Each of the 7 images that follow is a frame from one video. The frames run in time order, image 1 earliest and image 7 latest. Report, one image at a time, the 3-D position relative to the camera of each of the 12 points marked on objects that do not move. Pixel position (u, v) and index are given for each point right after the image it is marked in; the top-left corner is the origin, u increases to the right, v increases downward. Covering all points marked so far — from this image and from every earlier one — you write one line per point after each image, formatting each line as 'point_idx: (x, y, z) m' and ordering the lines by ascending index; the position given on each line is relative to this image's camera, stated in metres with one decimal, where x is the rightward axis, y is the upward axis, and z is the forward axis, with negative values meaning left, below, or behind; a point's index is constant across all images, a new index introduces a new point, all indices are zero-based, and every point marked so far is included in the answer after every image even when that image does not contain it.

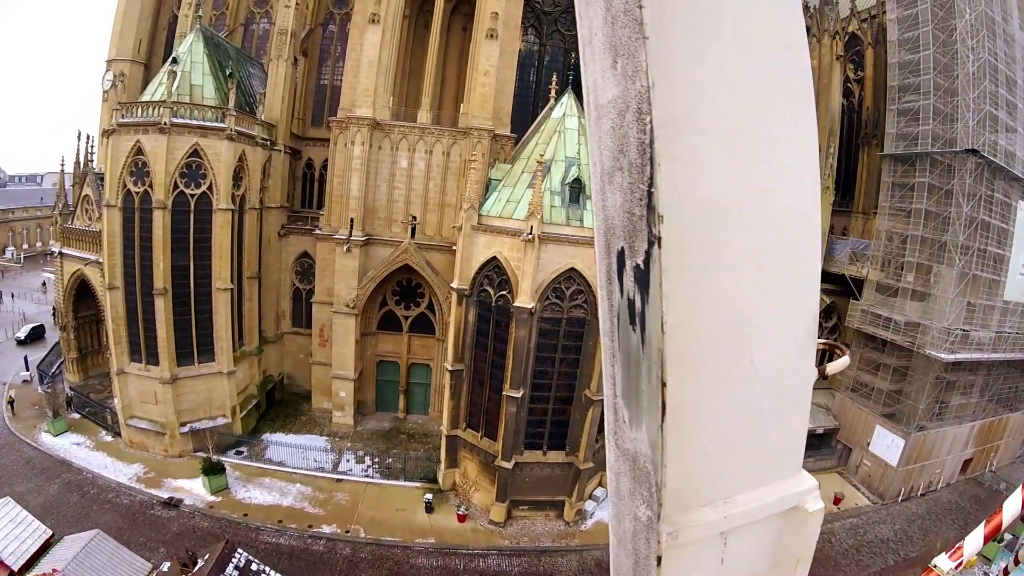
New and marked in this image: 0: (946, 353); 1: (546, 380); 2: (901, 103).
0: (+12.4, -1.9, +14.2) m
1: (+0.8, -2.2, +11.9) m
2: (+12.5, +5.8, +16.0) m
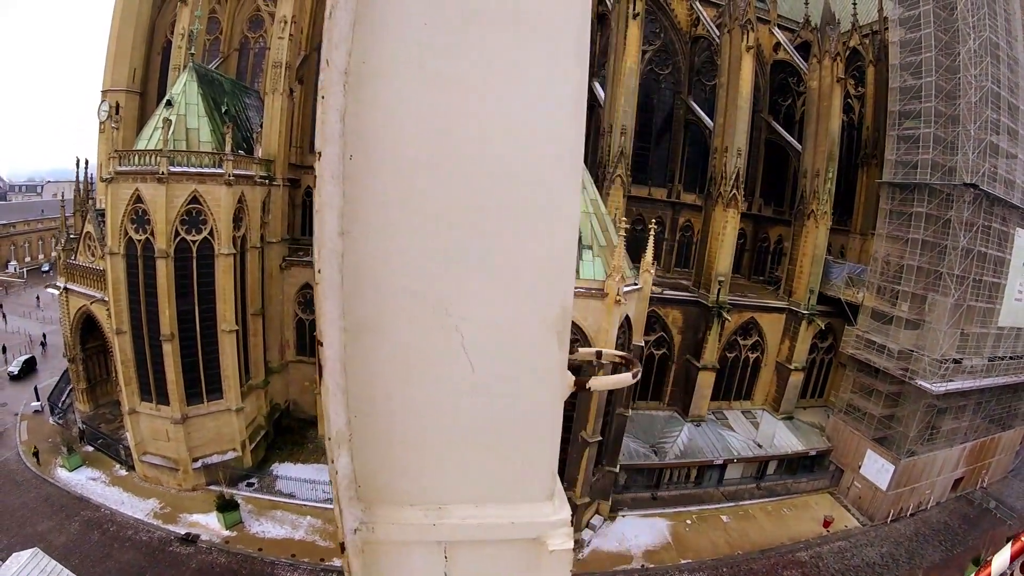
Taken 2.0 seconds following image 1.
0: (+12.4, -2.8, +14.5) m
1: (+0.8, -3.3, +12.3) m
2: (+12.4, +5.0, +15.9) m
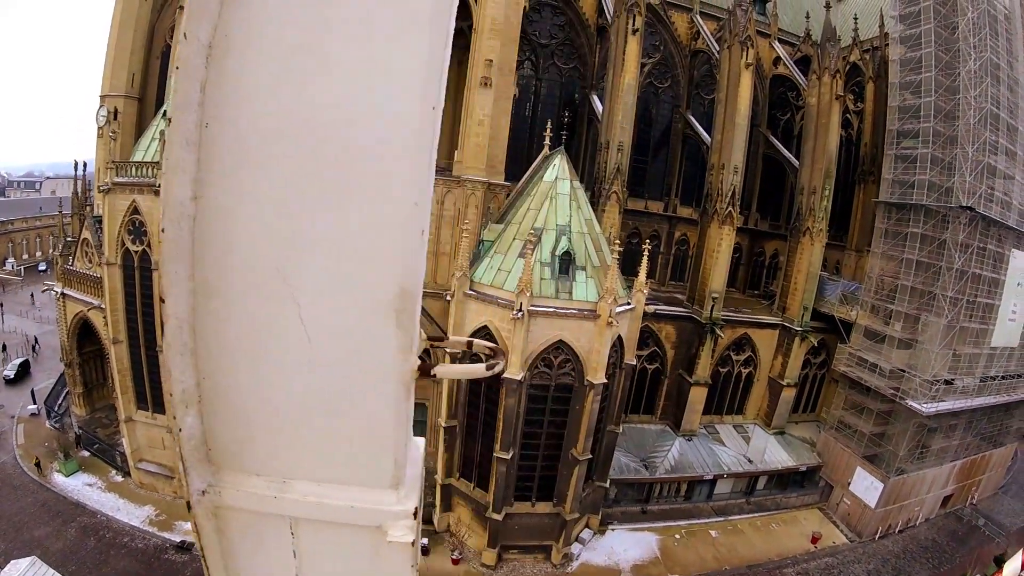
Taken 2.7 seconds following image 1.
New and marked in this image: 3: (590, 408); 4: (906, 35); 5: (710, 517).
0: (+12.2, -3.4, +14.6) m
1: (+0.6, -3.8, +12.4) m
2: (+12.3, +4.4, +15.9) m
3: (+1.9, -2.9, +12.0) m
4: (+12.5, +8.0, +15.8) m
5: (+6.1, -7.0, +15.3) m
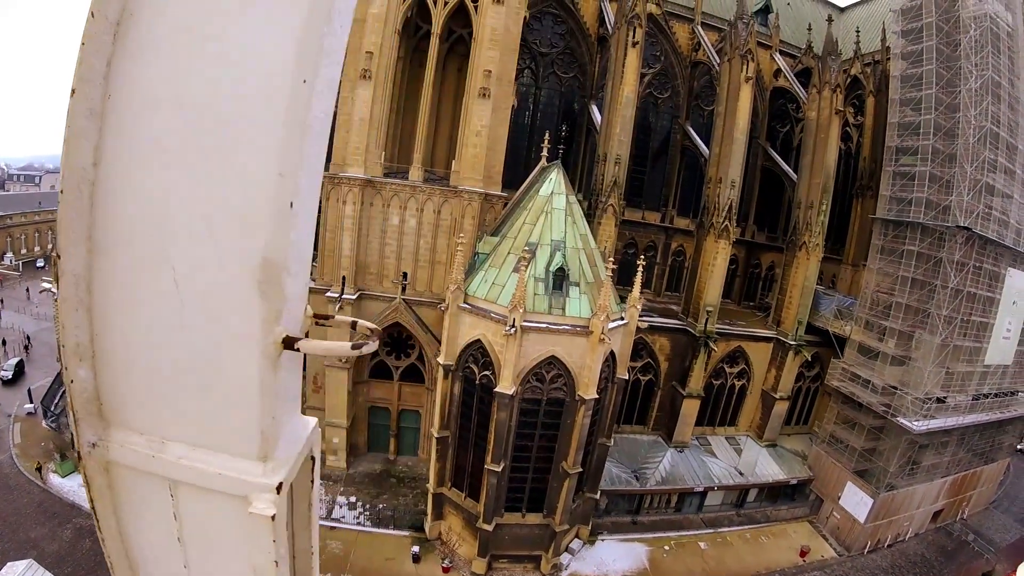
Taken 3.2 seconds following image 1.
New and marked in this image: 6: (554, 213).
0: (+11.9, -4.0, +14.7) m
1: (+0.3, -4.1, +12.5) m
2: (+12.2, +3.9, +15.9) m
3: (+1.7, -3.2, +12.1) m
4: (+12.5, +7.5, +15.8) m
5: (+5.8, -7.4, +15.4) m
6: (+1.0, +1.8, +12.3) m
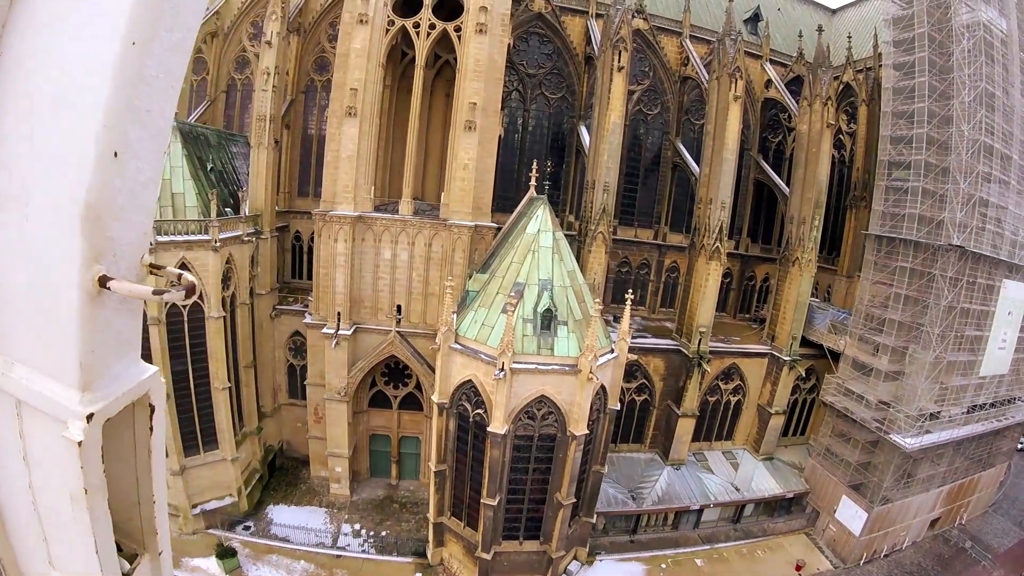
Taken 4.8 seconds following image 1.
0: (+11.8, -4.5, +14.8) m
1: (+0.2, -5.1, +12.8) m
2: (+11.9, +3.4, +15.7) m
3: (+1.5, -4.1, +12.3) m
4: (+12.1, +7.0, +15.5) m
5: (+5.8, -8.1, +15.8) m
6: (+0.7, +0.9, +12.4) m
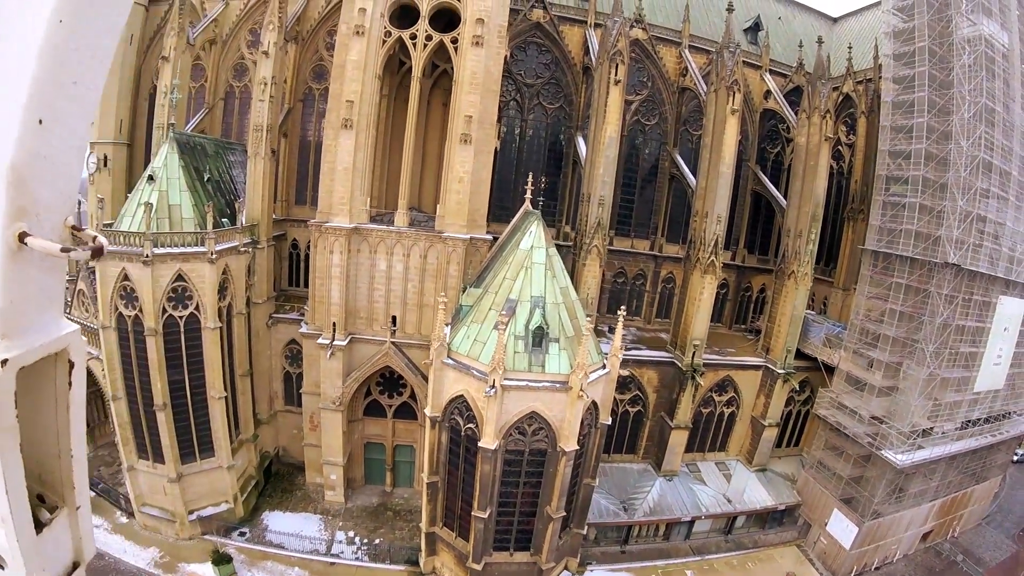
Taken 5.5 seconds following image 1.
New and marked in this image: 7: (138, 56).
0: (+11.6, -5.0, +14.8) m
1: (0.0, -5.4, +12.9) m
2: (+11.8, +3.0, +15.6) m
3: (+1.3, -4.6, +12.4) m
4: (+12.0, +6.6, +15.4) m
5: (+5.6, -8.5, +15.9) m
6: (+0.5, +0.5, +12.5) m
7: (-13.1, +8.1, +17.4) m
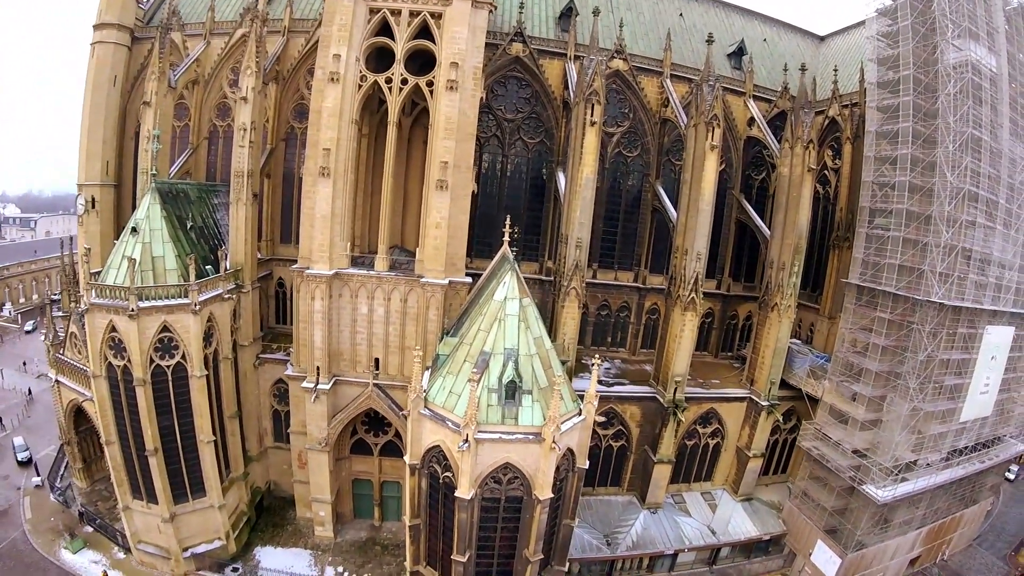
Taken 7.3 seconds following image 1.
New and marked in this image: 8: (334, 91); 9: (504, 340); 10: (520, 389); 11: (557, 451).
0: (+11.1, -6.0, +14.8) m
1: (-0.6, -6.7, +13.1) m
2: (+11.1, +1.9, +15.5) m
3: (+0.7, -5.8, +12.6) m
4: (+11.3, +5.5, +15.2) m
5: (+5.1, -9.7, +16.1) m
6: (-0.1, -0.8, +12.6) m
7: (-13.8, +6.7, +17.6) m
8: (-5.1, +5.6, +14.3) m
9: (-0.2, -1.3, +12.4) m
10: (+0.2, -2.4, +12.2) m
11: (+1.1, -3.9, +11.9) m
